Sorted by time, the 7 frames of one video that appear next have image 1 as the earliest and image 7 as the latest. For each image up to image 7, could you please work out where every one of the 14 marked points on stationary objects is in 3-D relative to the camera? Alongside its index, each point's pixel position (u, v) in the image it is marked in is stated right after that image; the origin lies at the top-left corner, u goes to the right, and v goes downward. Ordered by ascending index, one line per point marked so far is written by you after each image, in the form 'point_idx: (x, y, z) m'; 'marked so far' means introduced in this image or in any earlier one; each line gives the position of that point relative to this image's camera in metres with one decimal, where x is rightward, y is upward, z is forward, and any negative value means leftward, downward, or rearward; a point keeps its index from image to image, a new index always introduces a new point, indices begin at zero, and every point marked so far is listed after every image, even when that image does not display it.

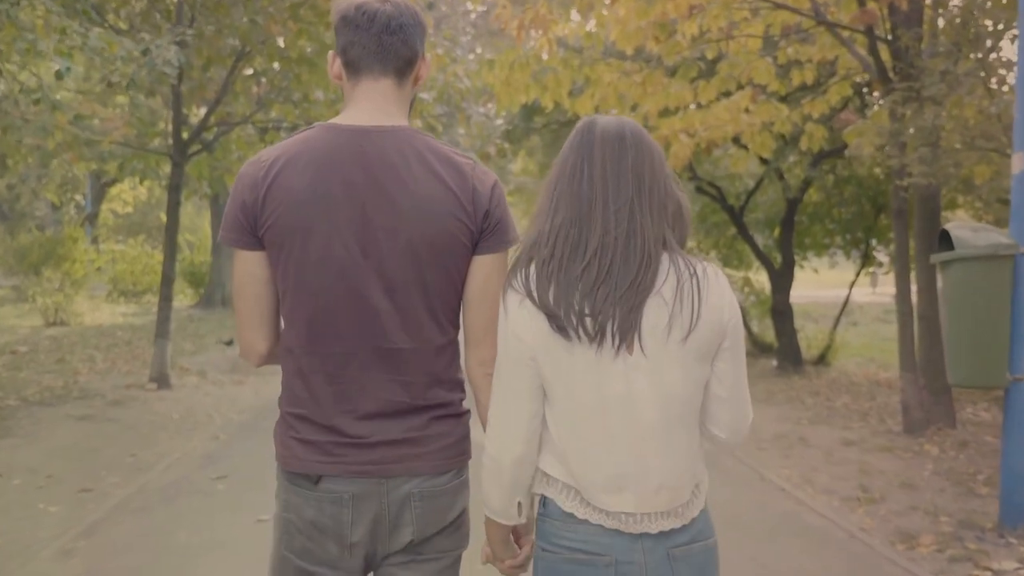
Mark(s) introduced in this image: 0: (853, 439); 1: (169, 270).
0: (+2.8, -1.2, +9.4) m
1: (-3.7, +0.2, +12.4) m
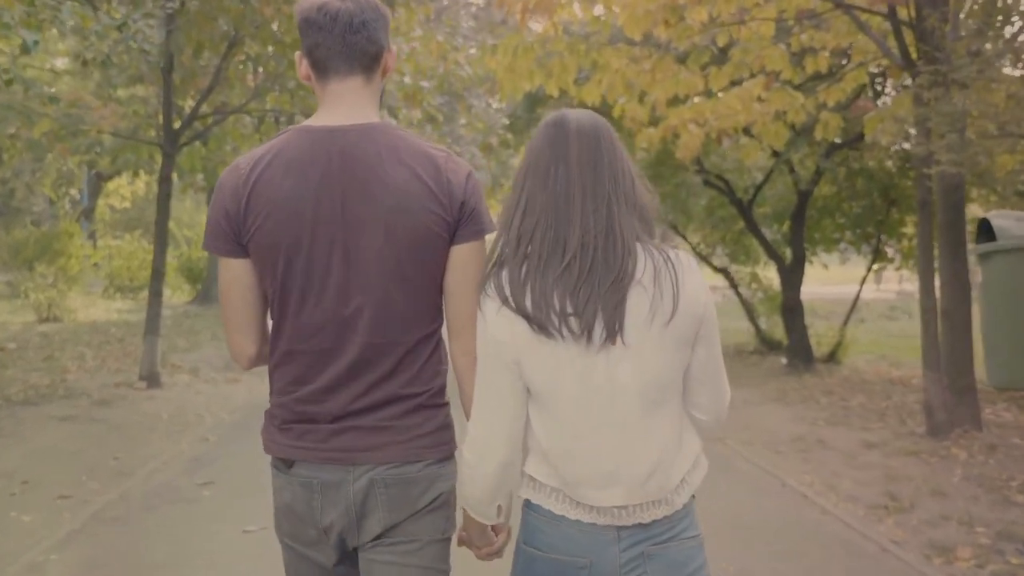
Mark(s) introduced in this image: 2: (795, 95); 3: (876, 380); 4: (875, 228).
0: (+2.8, -1.2, +8.9) m
1: (-3.7, +0.2, +12.0) m
2: (+2.8, +1.9, +11.2) m
3: (+4.8, -1.2, +15.0) m
4: (+5.3, +0.9, +16.8) m
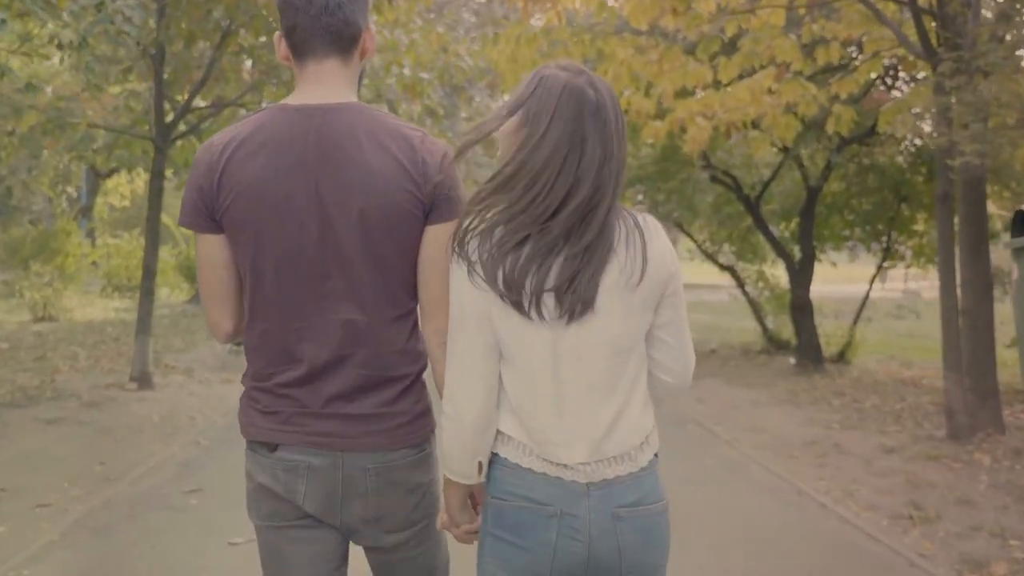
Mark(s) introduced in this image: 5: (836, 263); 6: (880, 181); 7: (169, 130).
0: (+2.8, -1.2, +8.6) m
1: (-3.7, +0.3, +11.6) m
2: (+2.8, +1.9, +10.8) m
3: (+4.8, -1.2, +14.6) m
4: (+5.3, +0.9, +16.4) m
5: (+5.2, +0.4, +18.3) m
6: (+5.1, +1.5, +15.9) m
7: (-3.7, +1.7, +12.3) m
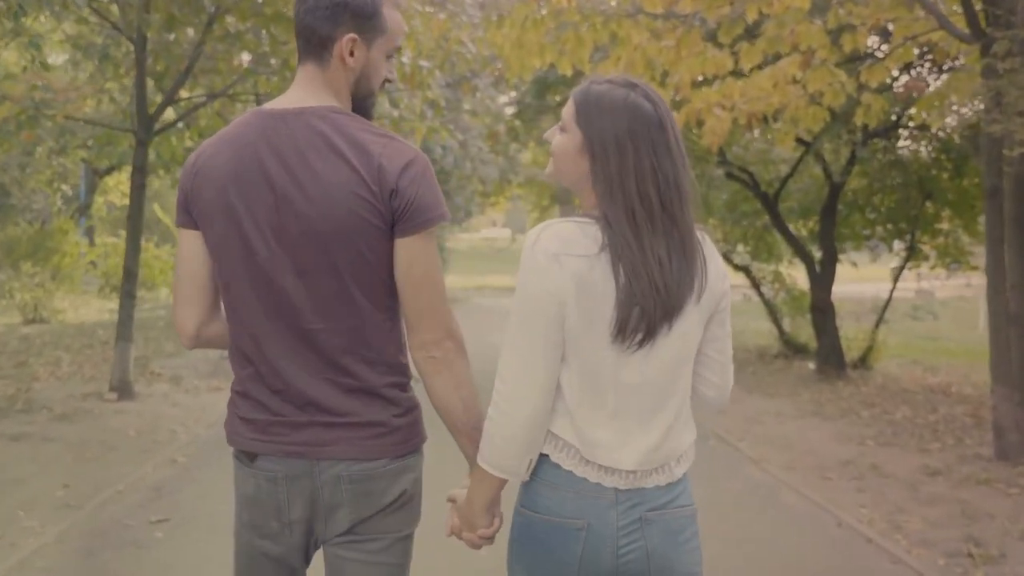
0: (+2.9, -1.2, +7.8) m
1: (-3.6, +0.2, +10.9) m
2: (+2.8, +1.9, +10.0) m
3: (+4.9, -1.2, +13.8) m
4: (+5.4, +0.9, +15.6) m
5: (+5.3, +0.4, +17.5) m
6: (+5.2, +1.5, +15.1) m
7: (-3.6, +1.7, +11.6) m
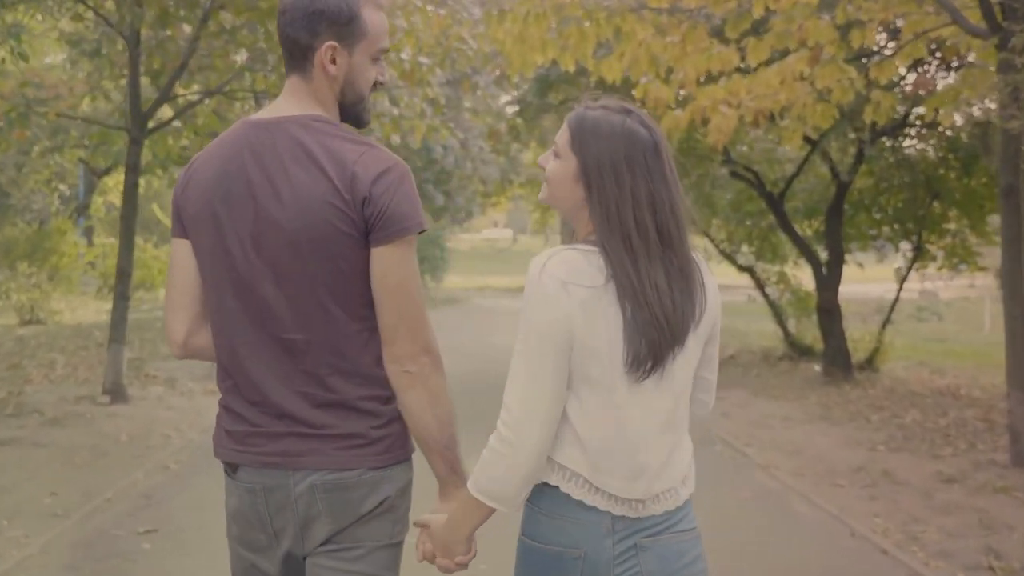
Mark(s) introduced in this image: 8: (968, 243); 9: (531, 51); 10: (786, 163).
0: (+2.9, -1.2, +7.6) m
1: (-3.6, +0.2, +10.7) m
2: (+2.9, +1.9, +9.8) m
3: (+4.9, -1.2, +13.6) m
4: (+5.4, +0.8, +15.4) m
5: (+5.3, +0.4, +17.3) m
6: (+5.2, +1.4, +14.9) m
7: (-3.6, +1.7, +11.4) m
8: (+6.1, +0.6, +15.4) m
9: (+0.2, +2.0, +9.8) m
10: (+3.7, +1.7, +15.4) m
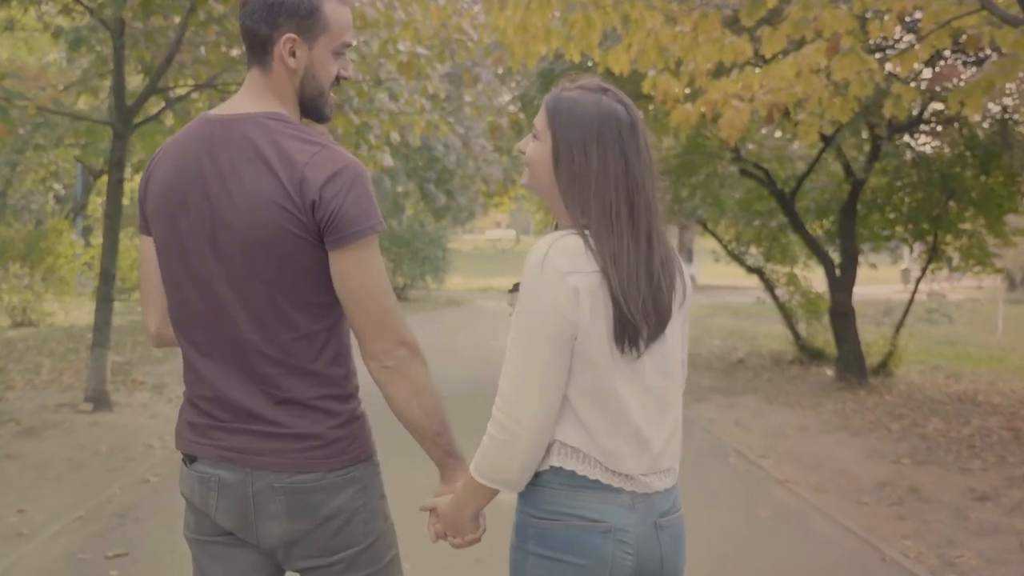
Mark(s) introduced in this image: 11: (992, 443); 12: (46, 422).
0: (+2.9, -1.2, +7.1) m
1: (-3.6, +0.2, +10.2) m
2: (+2.9, +1.8, +9.3) m
3: (+4.9, -1.2, +13.1) m
4: (+5.4, +0.8, +14.9) m
5: (+5.3, +0.3, +16.8) m
6: (+5.2, +1.4, +14.4) m
7: (-3.6, +1.6, +10.9) m
8: (+6.1, +0.6, +14.9) m
9: (+0.2, +2.0, +9.3) m
10: (+3.7, +1.7, +14.9) m
11: (+3.8, -1.2, +9.1) m
12: (-3.8, -1.1, +9.4) m
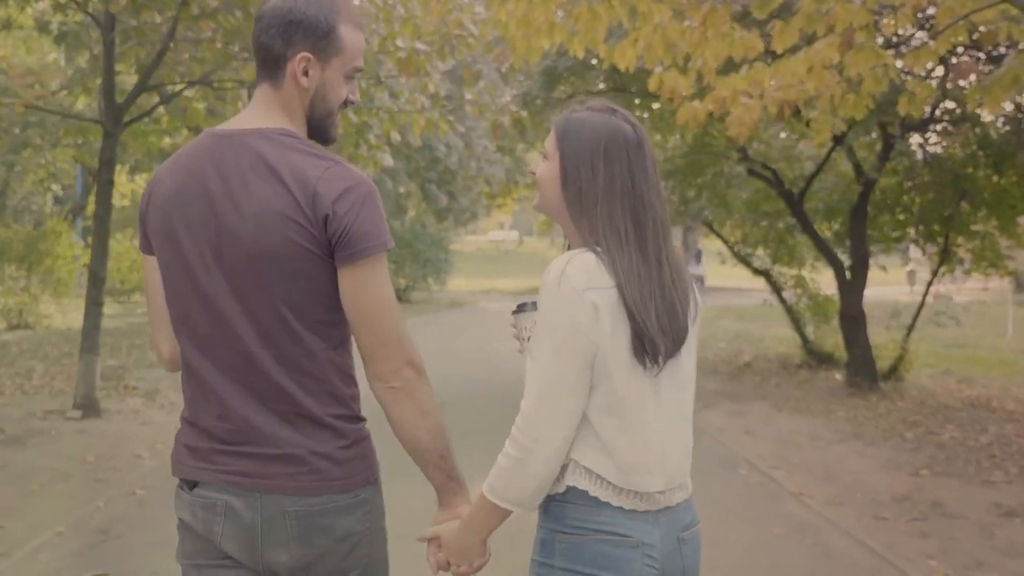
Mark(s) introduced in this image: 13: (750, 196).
0: (+2.9, -1.3, +6.7) m
1: (-3.6, +0.2, +9.9) m
2: (+2.9, +1.8, +9.0) m
3: (+4.9, -1.3, +12.8) m
4: (+5.5, +0.8, +14.5) m
5: (+5.3, +0.3, +16.4) m
6: (+5.2, +1.4, +14.1) m
7: (-3.6, +1.6, +10.6) m
8: (+6.2, +0.5, +14.5) m
9: (+0.2, +2.0, +9.0) m
10: (+3.7, +1.6, +14.6) m
11: (+3.8, -1.3, +8.7) m
12: (-3.8, -1.1, +9.1) m
13: (+3.2, +1.2, +15.6) m
